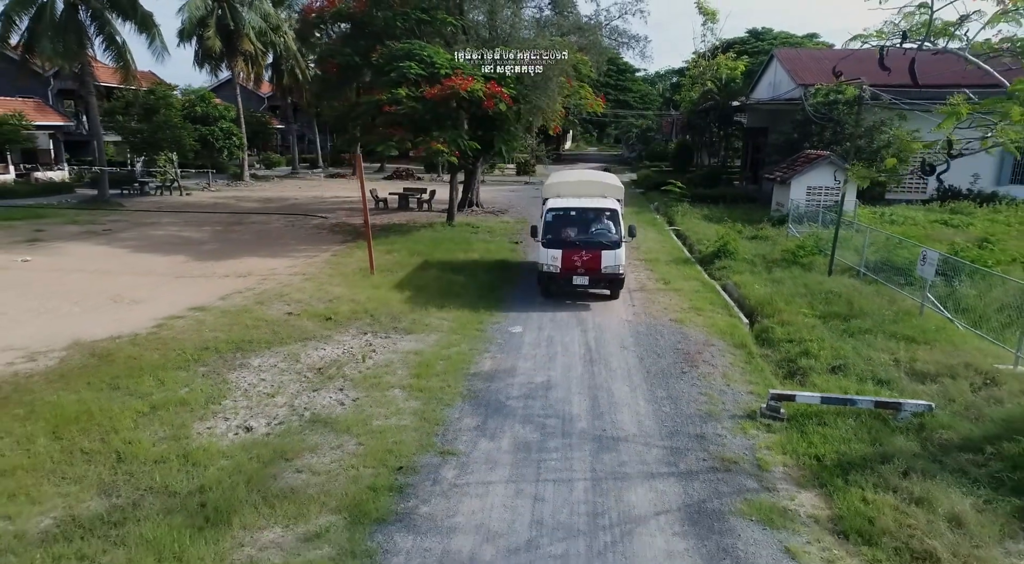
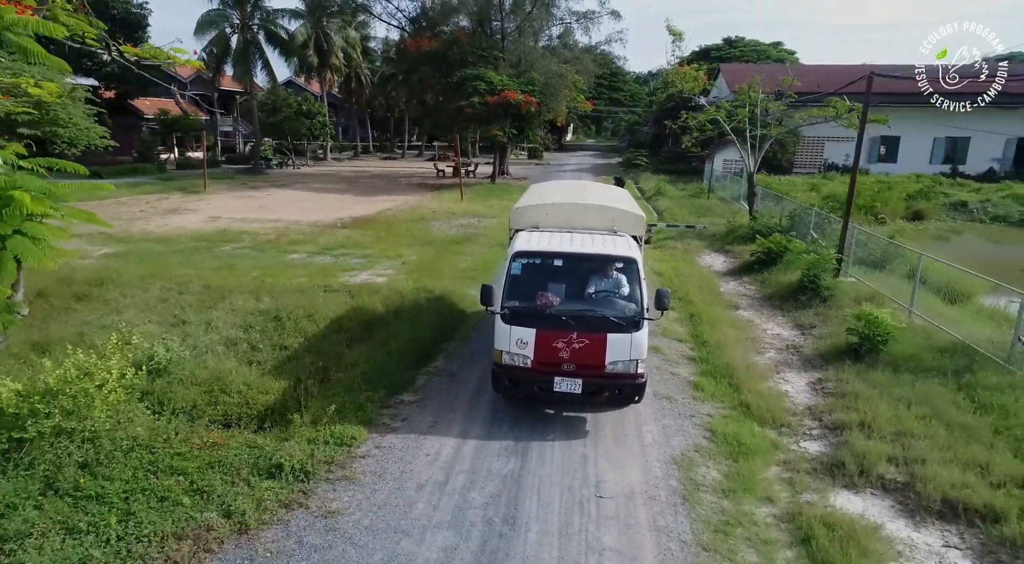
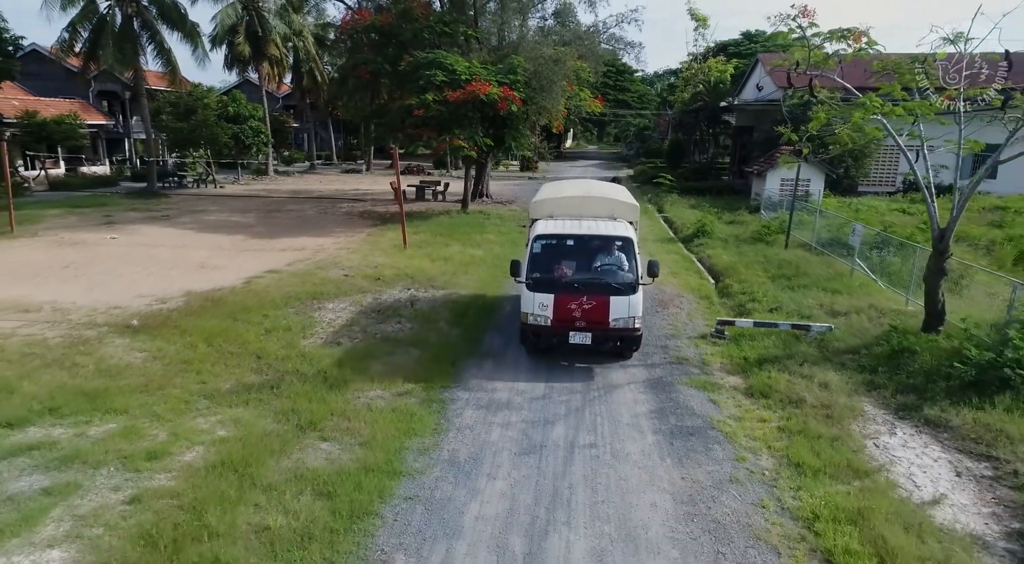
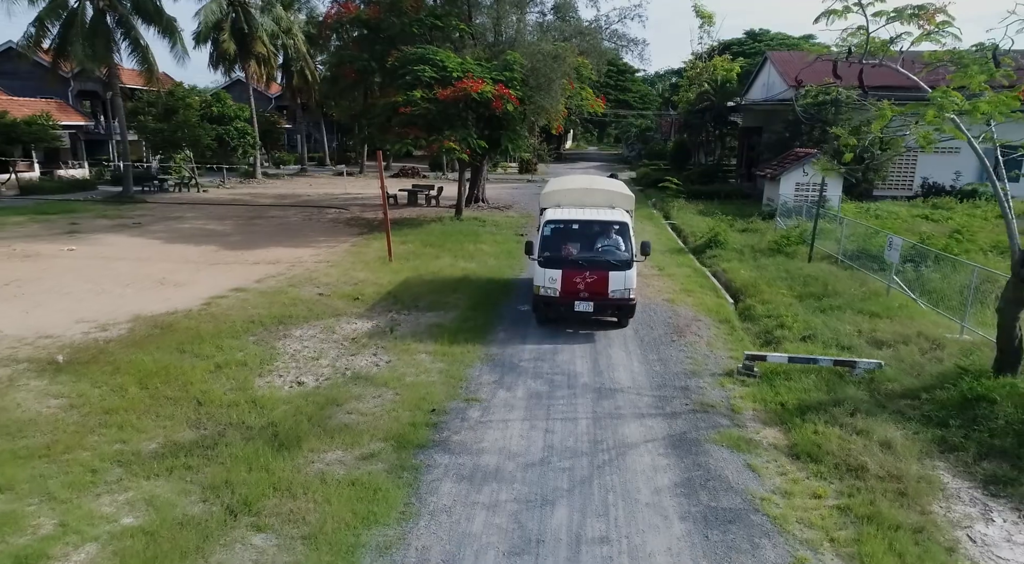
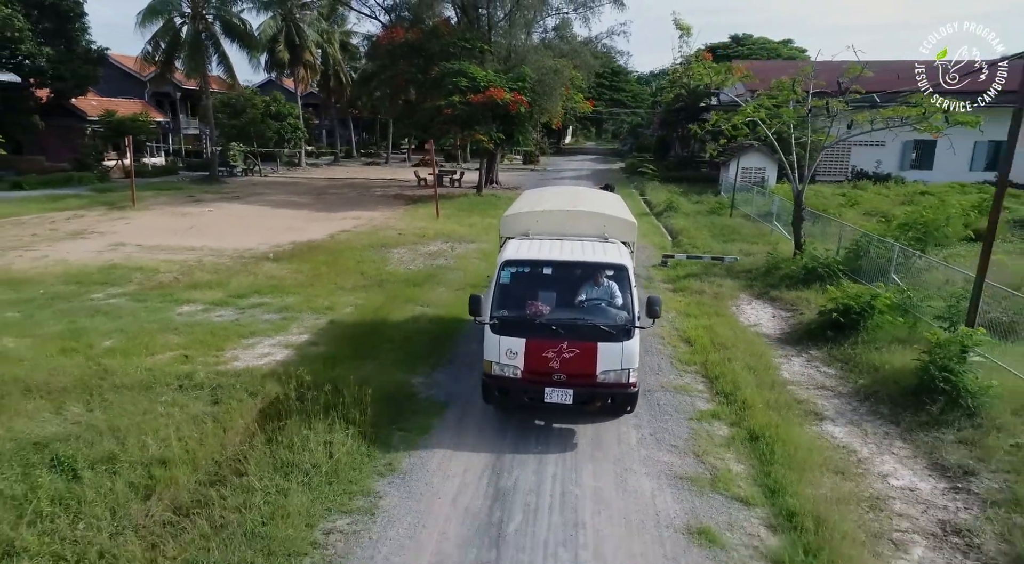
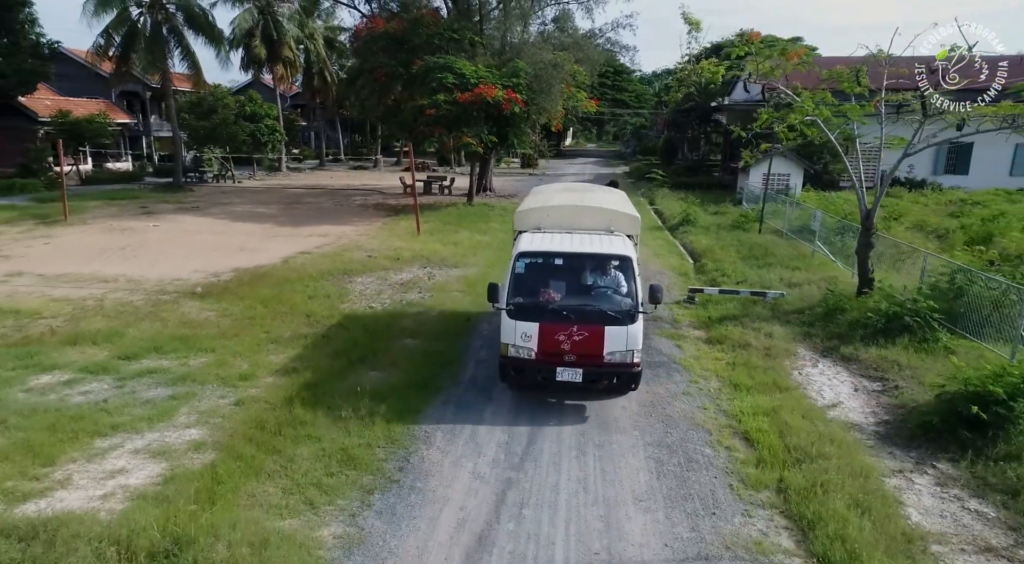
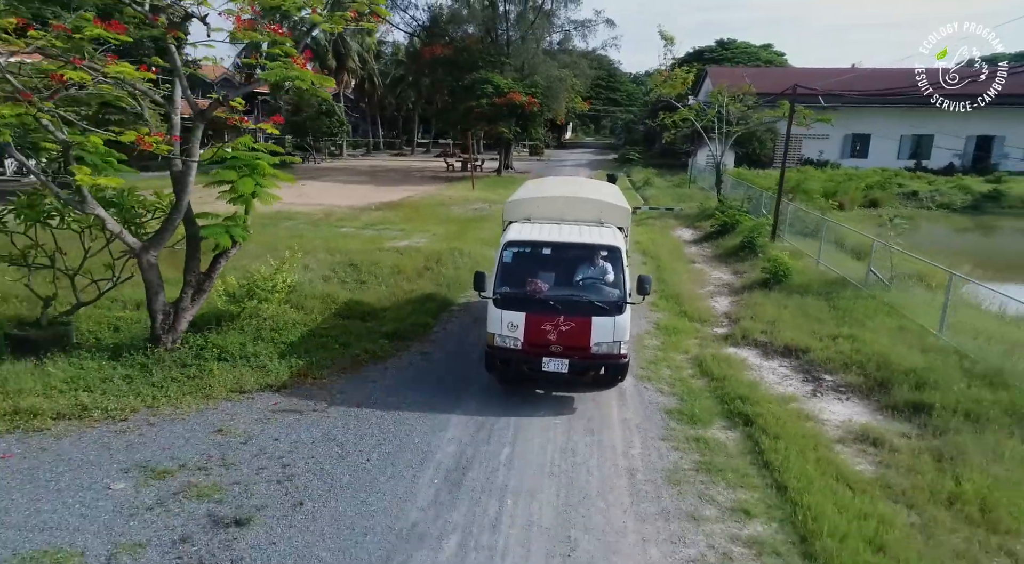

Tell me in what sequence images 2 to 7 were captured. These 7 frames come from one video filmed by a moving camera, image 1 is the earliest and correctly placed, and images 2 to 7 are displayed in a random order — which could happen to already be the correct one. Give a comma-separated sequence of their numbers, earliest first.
4, 3, 6, 5, 2, 7
